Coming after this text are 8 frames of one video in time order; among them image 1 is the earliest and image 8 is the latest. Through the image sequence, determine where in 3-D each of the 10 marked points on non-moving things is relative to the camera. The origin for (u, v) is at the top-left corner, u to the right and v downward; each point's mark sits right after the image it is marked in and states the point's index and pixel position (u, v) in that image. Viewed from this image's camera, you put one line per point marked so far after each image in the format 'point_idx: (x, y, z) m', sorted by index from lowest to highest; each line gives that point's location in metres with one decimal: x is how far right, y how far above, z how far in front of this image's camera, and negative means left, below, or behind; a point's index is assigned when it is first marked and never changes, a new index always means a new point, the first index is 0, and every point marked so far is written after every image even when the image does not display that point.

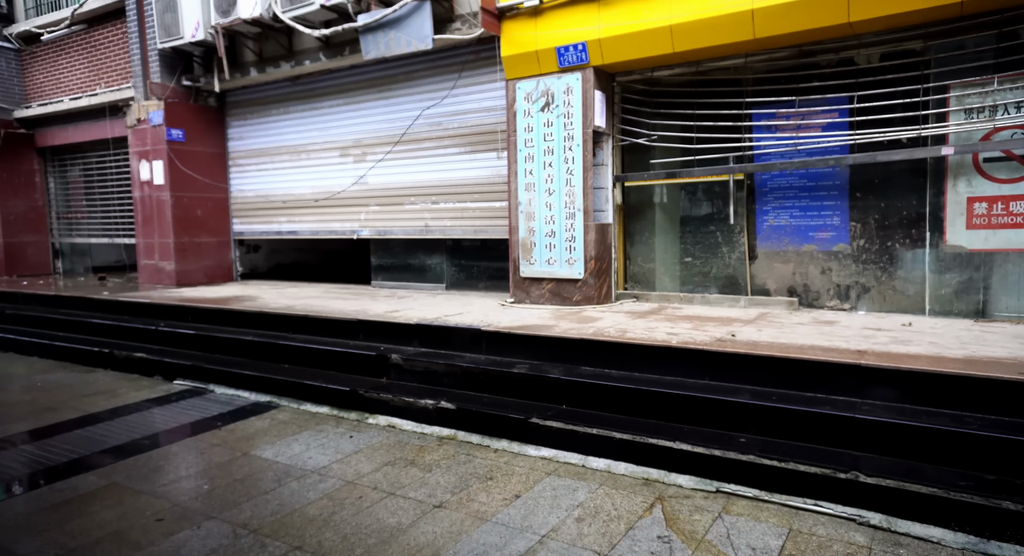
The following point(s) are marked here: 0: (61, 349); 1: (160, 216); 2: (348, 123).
0: (-4.9, -0.8, +7.3) m
1: (-5.1, +0.9, +9.8) m
2: (-2.1, +2.0, +8.9) m
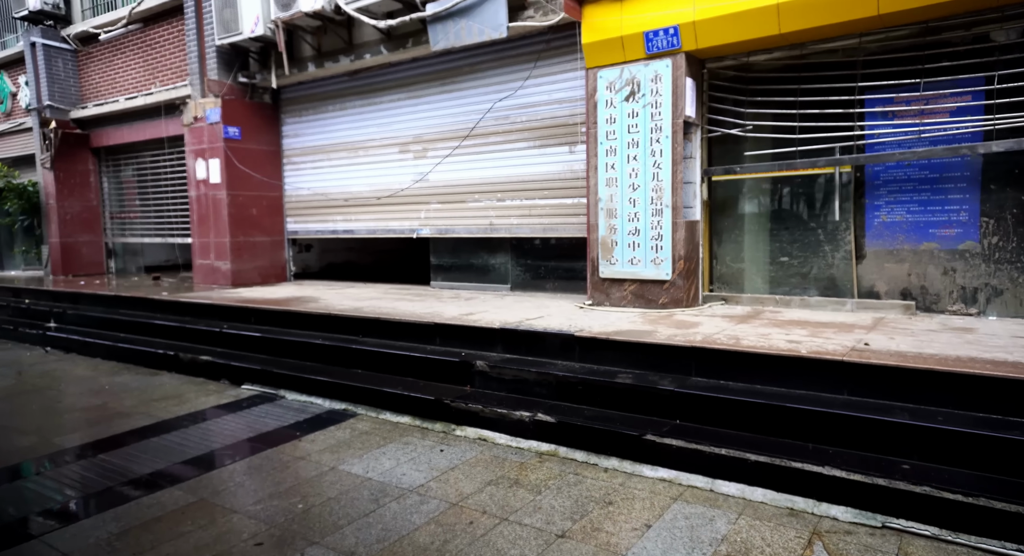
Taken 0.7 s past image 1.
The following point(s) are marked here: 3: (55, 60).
0: (-4.1, -0.8, +7.2) m
1: (-4.2, +0.9, +9.7) m
2: (-1.3, +2.0, +8.6) m
3: (-8.6, +4.1, +12.7) m
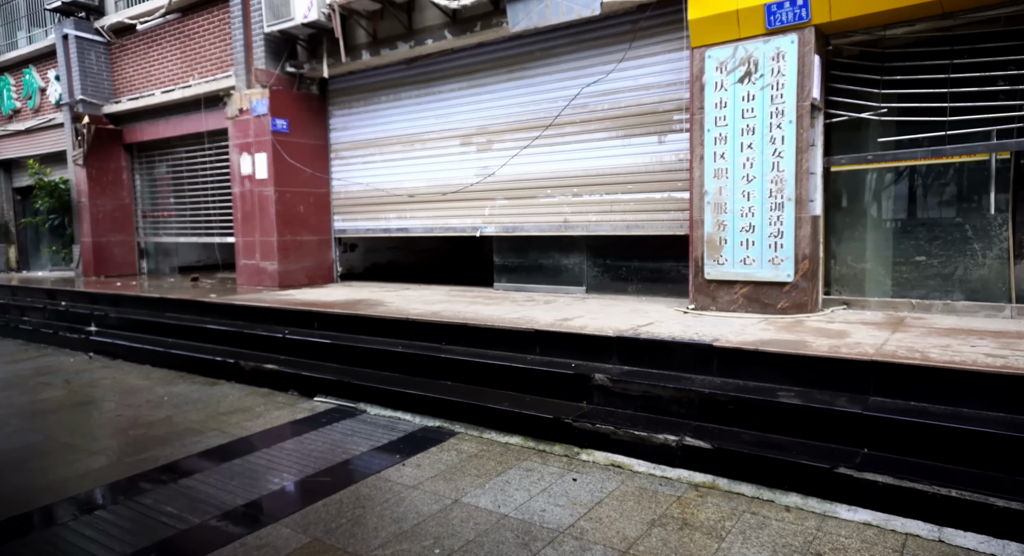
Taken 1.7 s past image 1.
0: (-3.3, -0.8, +6.7) m
1: (-3.4, +0.9, +9.2) m
2: (-0.5, +2.0, +8.0) m
3: (-7.8, +4.1, +12.3) m
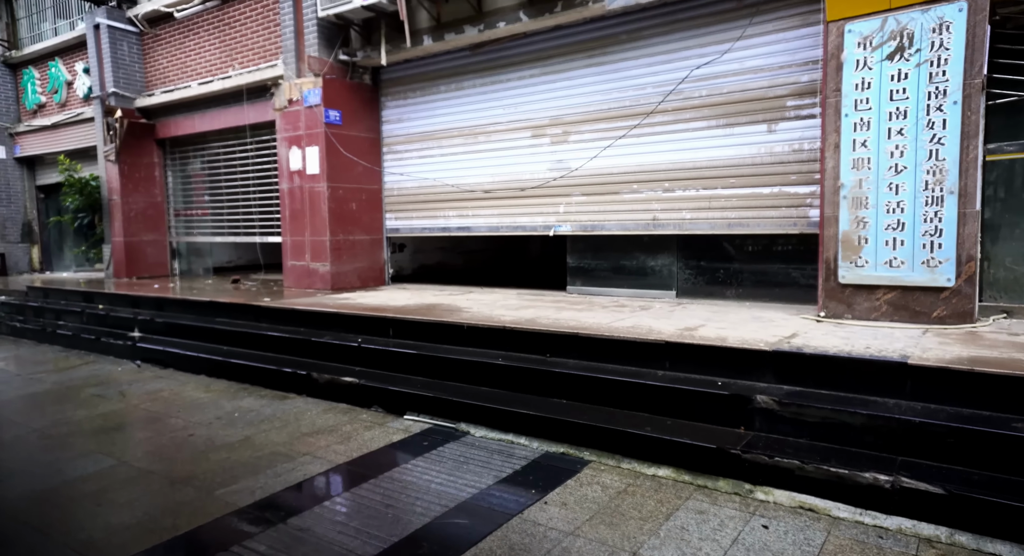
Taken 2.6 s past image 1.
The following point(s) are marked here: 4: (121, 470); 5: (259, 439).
0: (-2.5, -0.8, +6.1) m
1: (-2.5, +0.9, +8.6) m
2: (+0.4, +2.0, +7.5) m
3: (-6.9, +4.1, +11.8) m
4: (-2.4, -1.2, +4.1) m
5: (-1.7, -1.1, +4.6) m
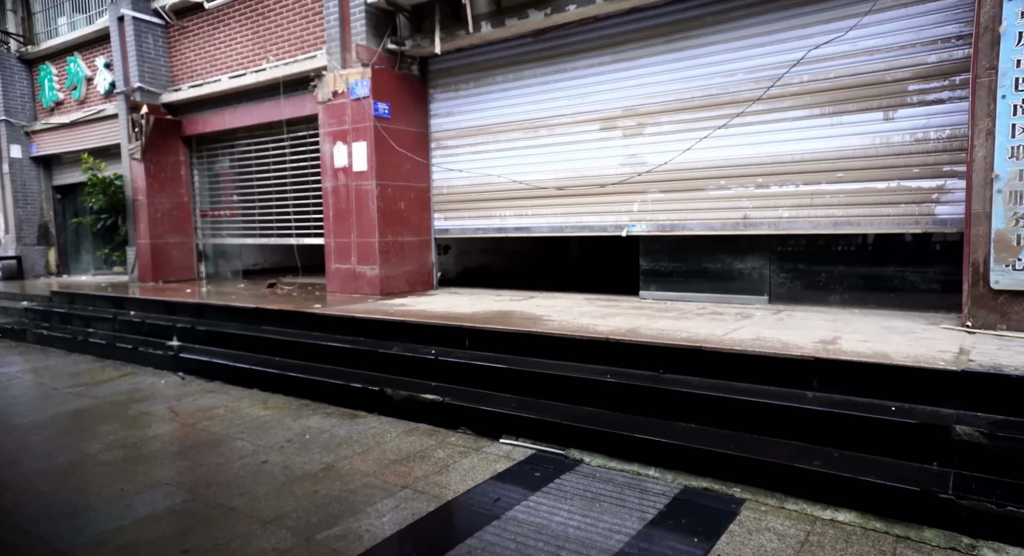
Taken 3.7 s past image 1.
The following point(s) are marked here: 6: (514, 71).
0: (-1.7, -0.9, +5.6) m
1: (-1.8, +0.8, +8.1) m
2: (+1.1, +2.0, +6.9) m
3: (-6.1, +4.0, +11.3) m
4: (-1.7, -1.2, +3.5) m
5: (-1.0, -1.1, +4.0) m
6: (0.0, +2.4, +7.7) m
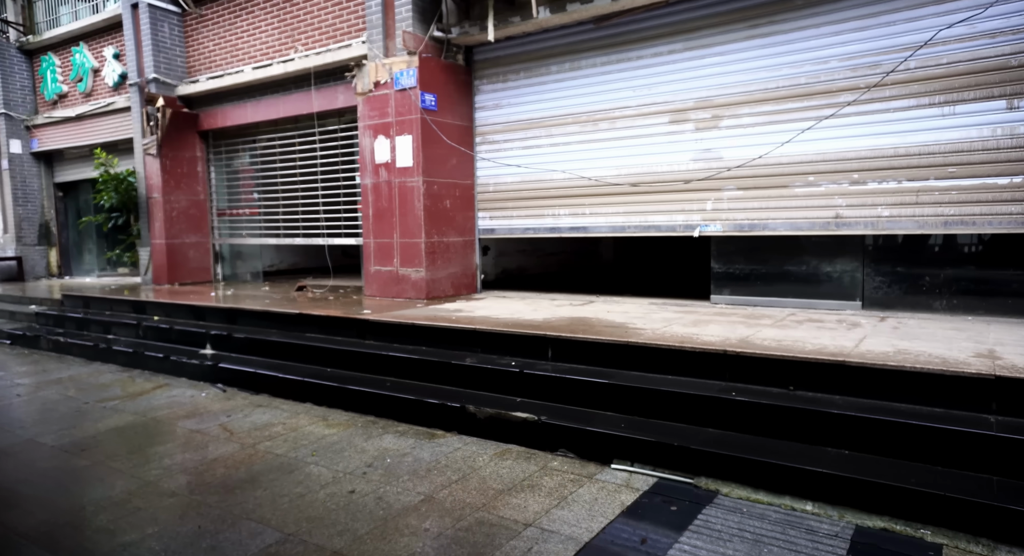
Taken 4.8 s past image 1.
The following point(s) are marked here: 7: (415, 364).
0: (-1.1, -0.9, +5.1) m
1: (-1.2, +0.8, +7.6) m
2: (+1.7, +1.9, +6.4) m
3: (-5.6, +4.0, +10.7) m
4: (-1.0, -1.2, +3.0) m
5: (-0.4, -1.2, +3.5) m
6: (+0.6, +2.3, +7.2) m
7: (-0.7, -0.7, +5.2) m
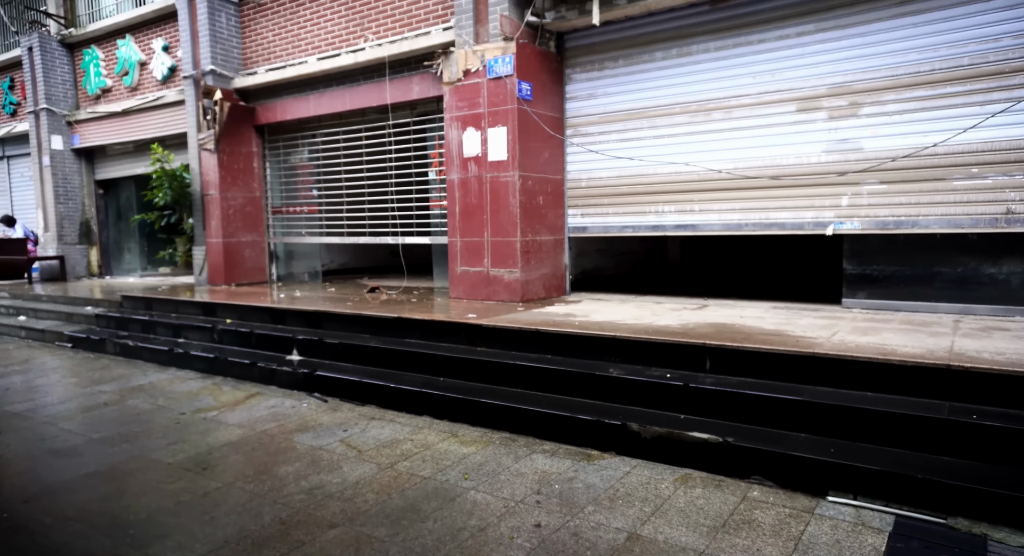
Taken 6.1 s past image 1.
0: (-0.1, -0.9, +4.6) m
1: (-0.2, +0.8, +7.1) m
2: (+2.7, +1.9, +5.9) m
3: (-4.5, +4.0, +10.3) m
4: (0.0, -1.2, +2.5) m
5: (+0.7, -1.2, +3.0) m
6: (+1.7, +2.3, +6.7) m
7: (+0.3, -0.7, +4.7) m
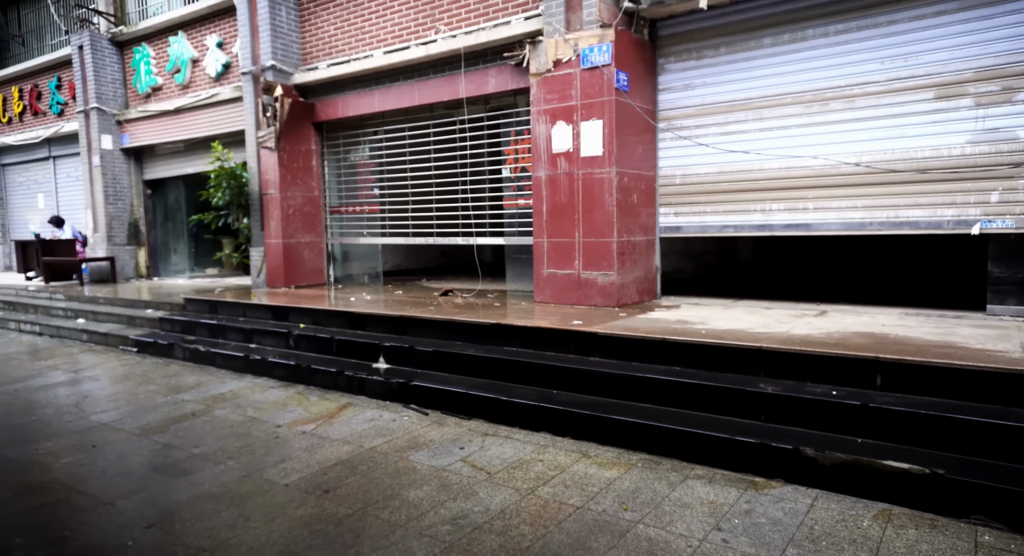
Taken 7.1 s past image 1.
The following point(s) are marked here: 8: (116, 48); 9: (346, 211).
0: (+0.8, -0.9, +4.1) m
1: (+0.8, +0.7, +6.6) m
2: (+3.7, +1.9, +5.4) m
3: (-3.4, +4.0, +9.9) m
4: (+0.8, -1.3, +2.1) m
5: (+1.5, -1.2, +2.5) m
6: (+2.6, +2.3, +6.2) m
7: (+1.1, -0.7, +4.3) m
8: (-8.0, +4.6, +13.6) m
9: (-2.5, +1.0, +10.4) m
